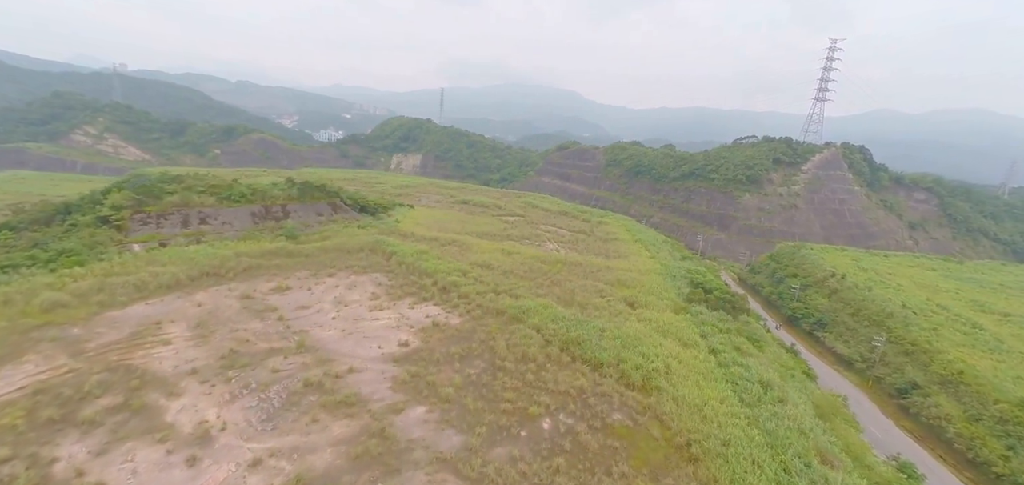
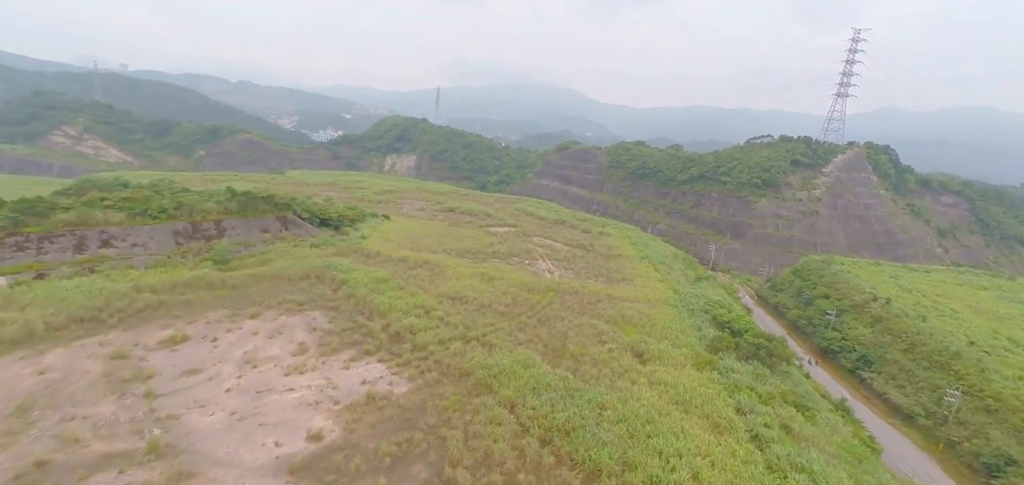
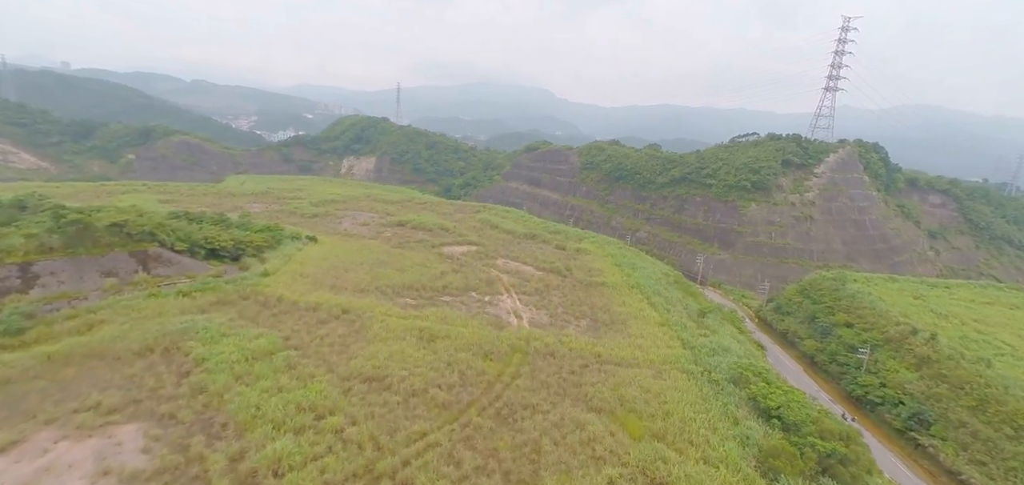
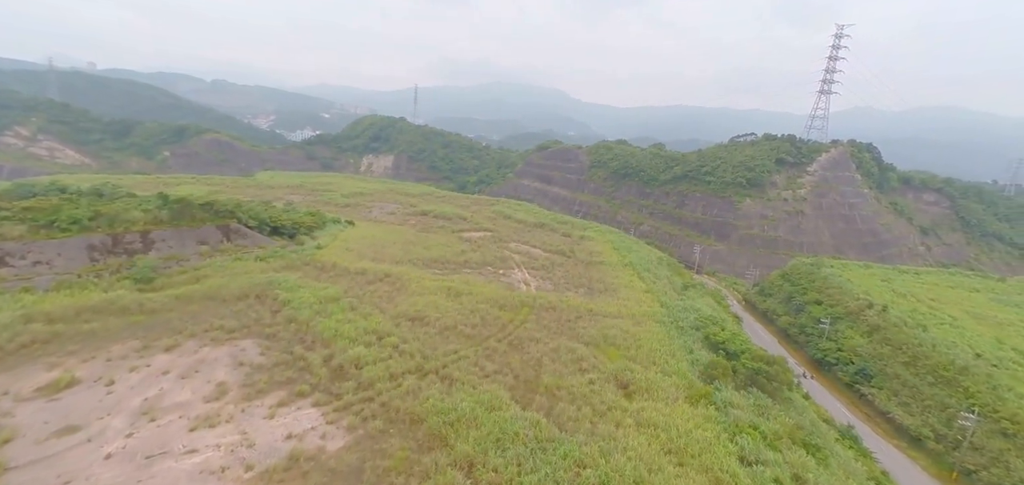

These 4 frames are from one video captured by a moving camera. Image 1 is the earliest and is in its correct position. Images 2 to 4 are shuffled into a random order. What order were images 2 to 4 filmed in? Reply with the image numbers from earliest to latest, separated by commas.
2, 4, 3
